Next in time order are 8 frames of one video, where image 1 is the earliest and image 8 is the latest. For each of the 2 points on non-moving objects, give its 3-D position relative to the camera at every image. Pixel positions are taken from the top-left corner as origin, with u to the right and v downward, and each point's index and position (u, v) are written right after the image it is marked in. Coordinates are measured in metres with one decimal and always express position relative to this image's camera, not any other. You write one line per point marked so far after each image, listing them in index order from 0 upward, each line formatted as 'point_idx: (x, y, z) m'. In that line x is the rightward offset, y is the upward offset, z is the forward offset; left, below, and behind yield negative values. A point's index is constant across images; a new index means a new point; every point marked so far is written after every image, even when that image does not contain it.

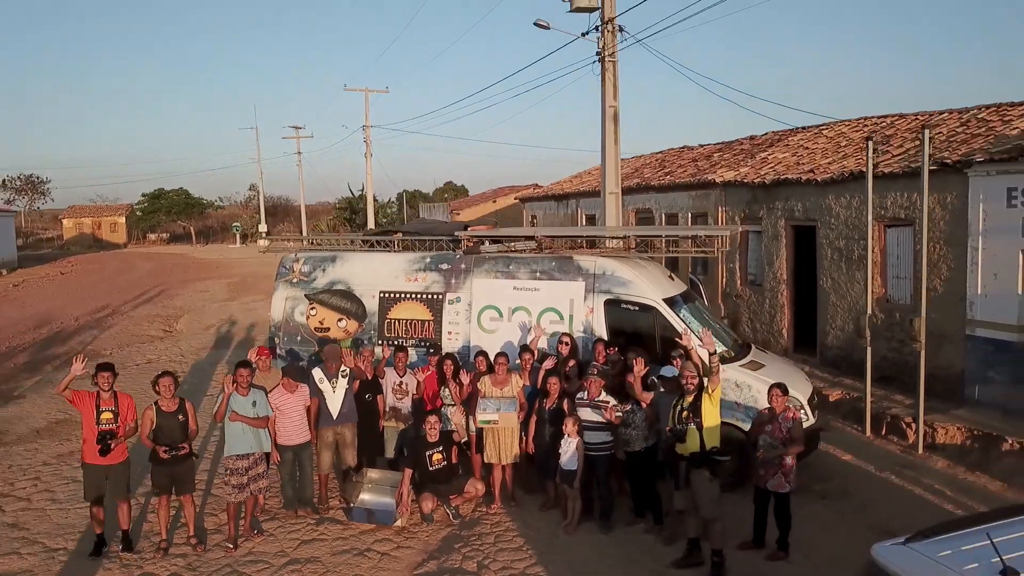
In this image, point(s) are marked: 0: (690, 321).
0: (+1.2, -0.2, +5.3) m
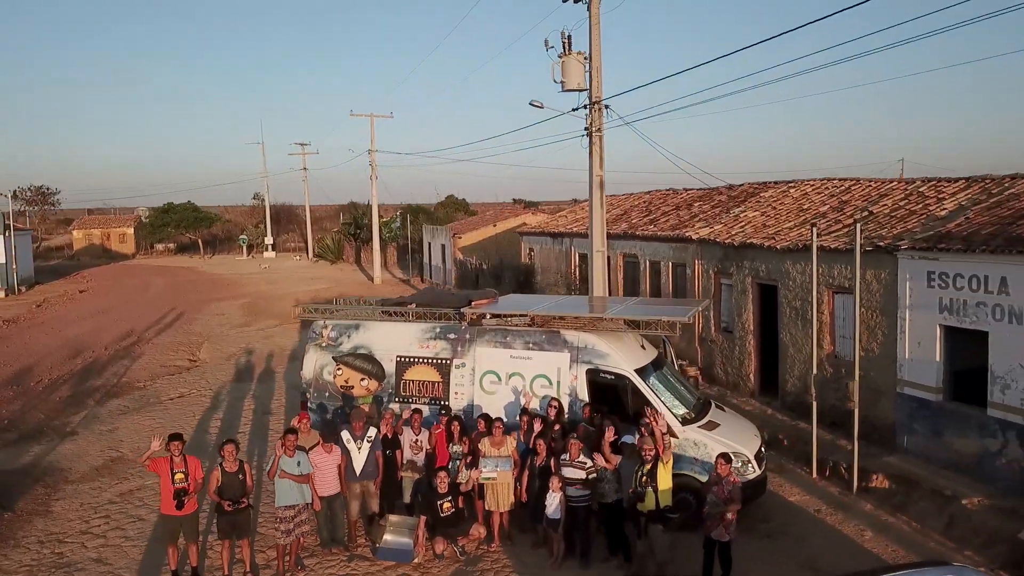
0: (+1.2, -0.8, +6.4) m
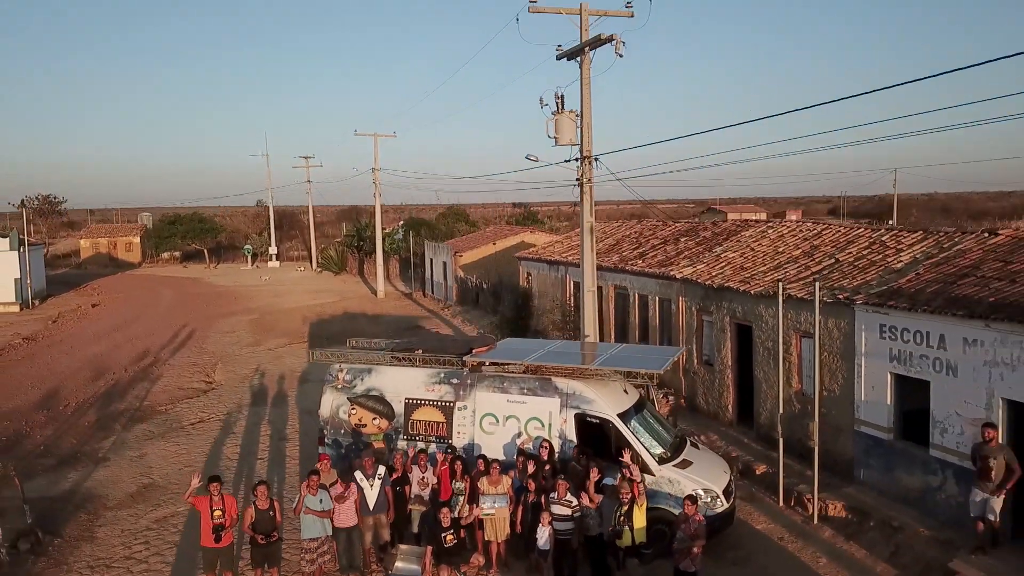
0: (+1.2, -1.3, +7.2) m
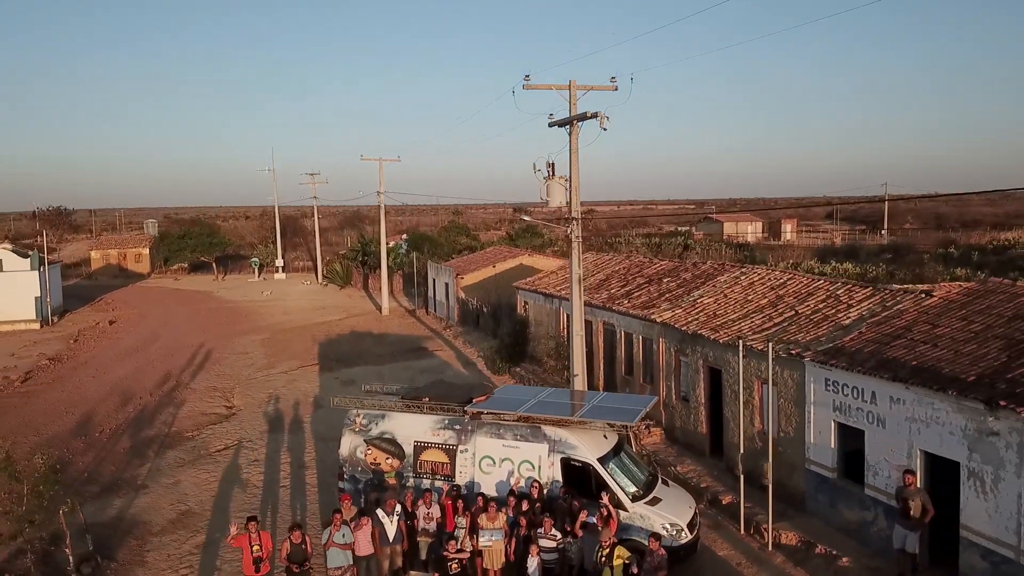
0: (+1.1, -2.0, +8.4) m
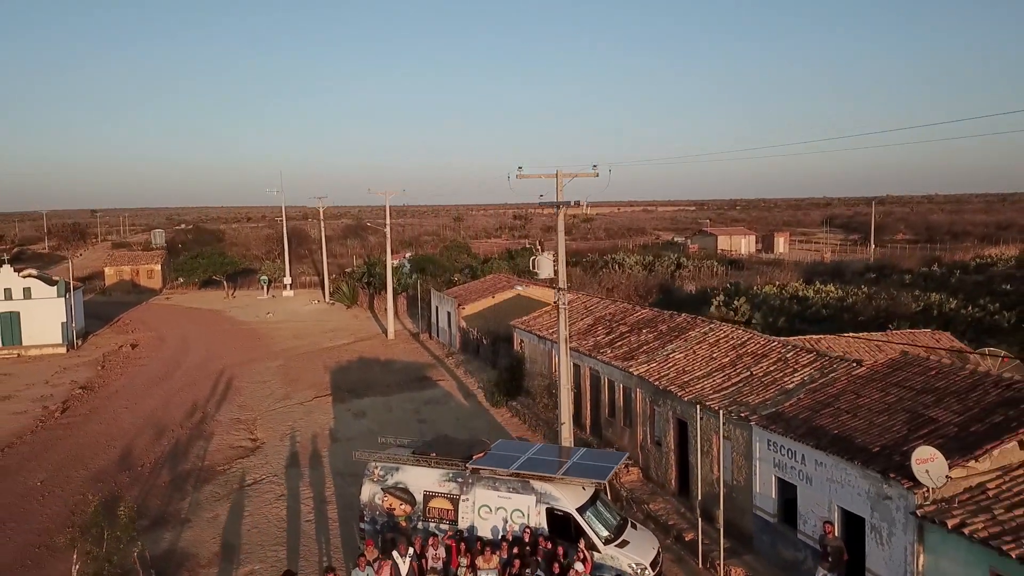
0: (+1.0, -3.0, +10.1) m
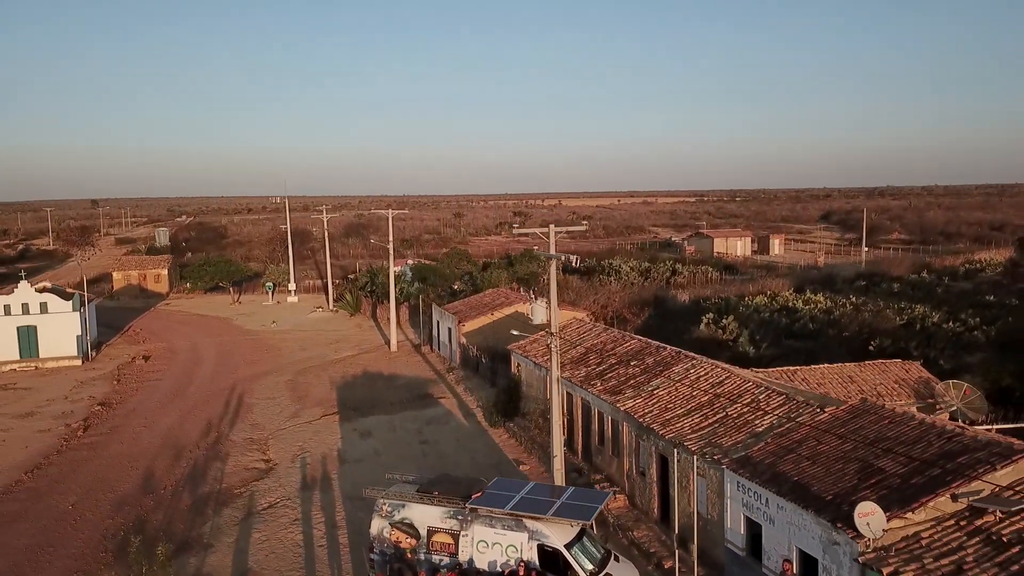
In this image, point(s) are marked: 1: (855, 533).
0: (+0.9, -3.8, +11.3) m
1: (+4.1, -2.9, +9.3) m
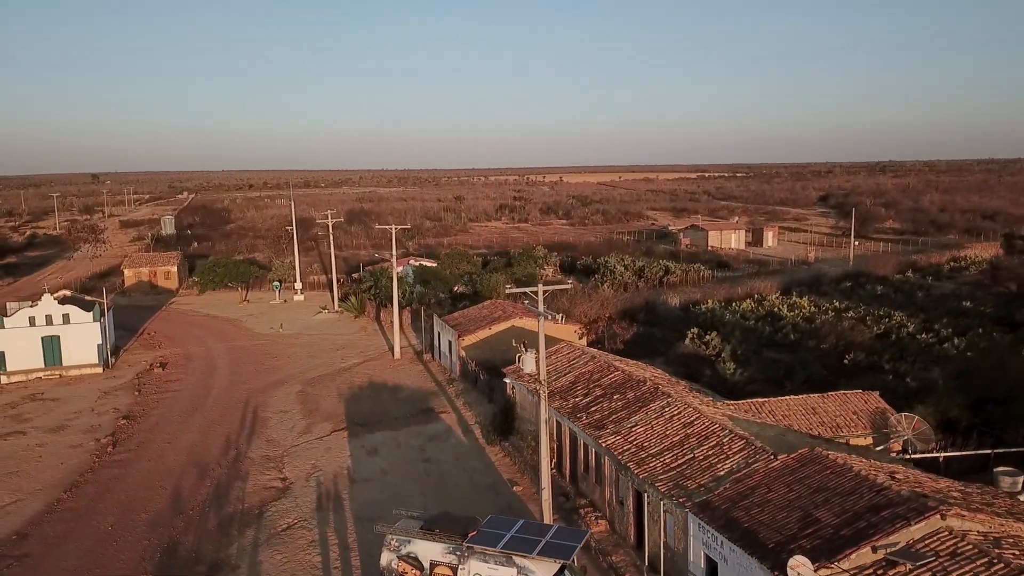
0: (+0.8, -5.0, +13.1) m
1: (+3.9, -4.1, +11.1) m
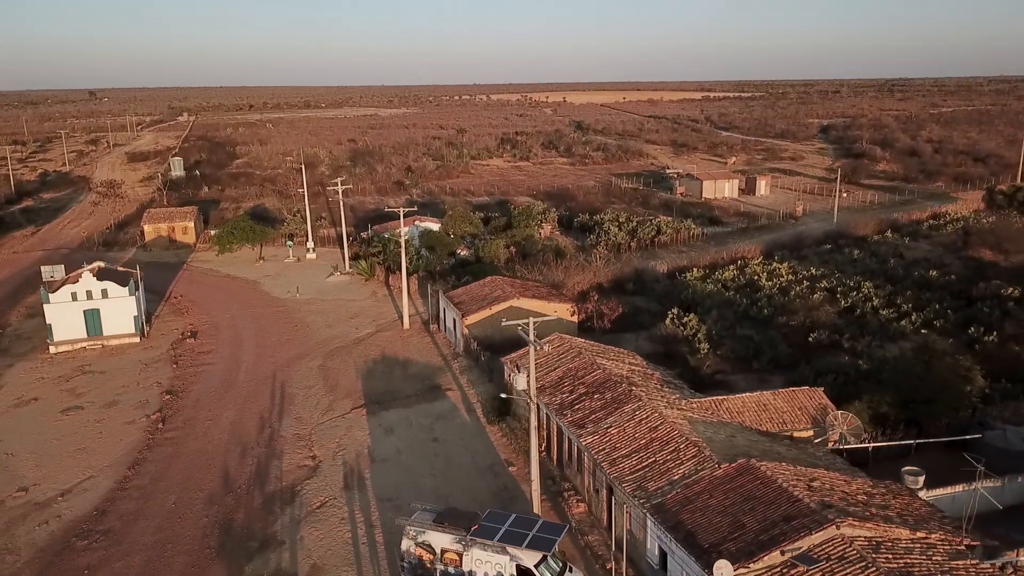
0: (+0.6, -6.0, +16.7) m
1: (+3.8, -5.4, +14.6) m
